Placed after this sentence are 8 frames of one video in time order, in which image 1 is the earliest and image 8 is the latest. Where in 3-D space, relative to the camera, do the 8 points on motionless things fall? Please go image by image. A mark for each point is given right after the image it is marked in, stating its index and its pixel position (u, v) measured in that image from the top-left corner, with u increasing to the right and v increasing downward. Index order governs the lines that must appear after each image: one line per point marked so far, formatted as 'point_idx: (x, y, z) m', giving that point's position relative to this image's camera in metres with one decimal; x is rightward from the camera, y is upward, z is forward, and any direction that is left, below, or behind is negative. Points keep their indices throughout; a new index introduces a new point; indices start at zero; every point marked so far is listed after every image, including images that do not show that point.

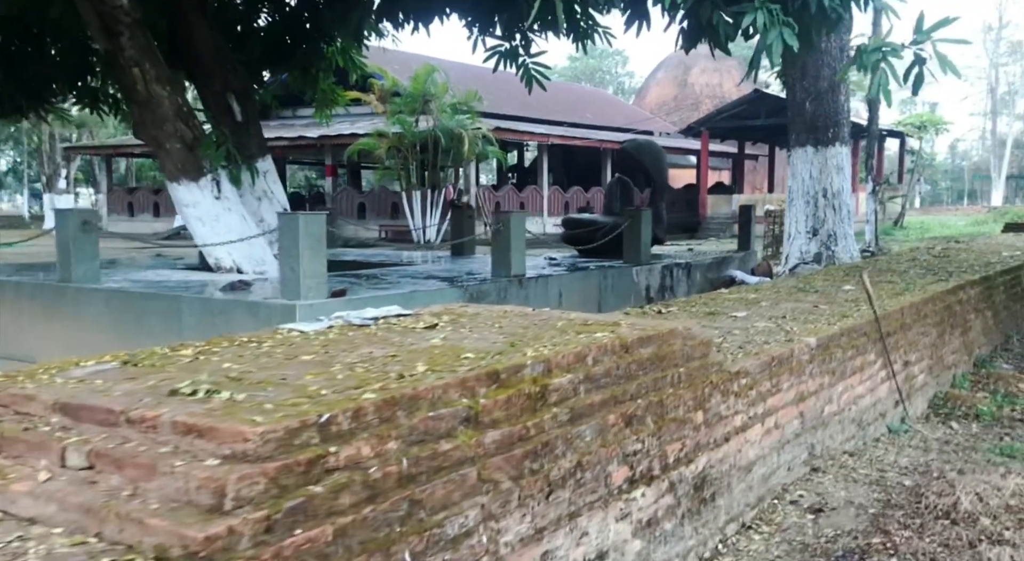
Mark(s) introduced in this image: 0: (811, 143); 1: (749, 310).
0: (+3.7, +1.7, +11.4) m
1: (+1.4, -0.2, +5.3) m
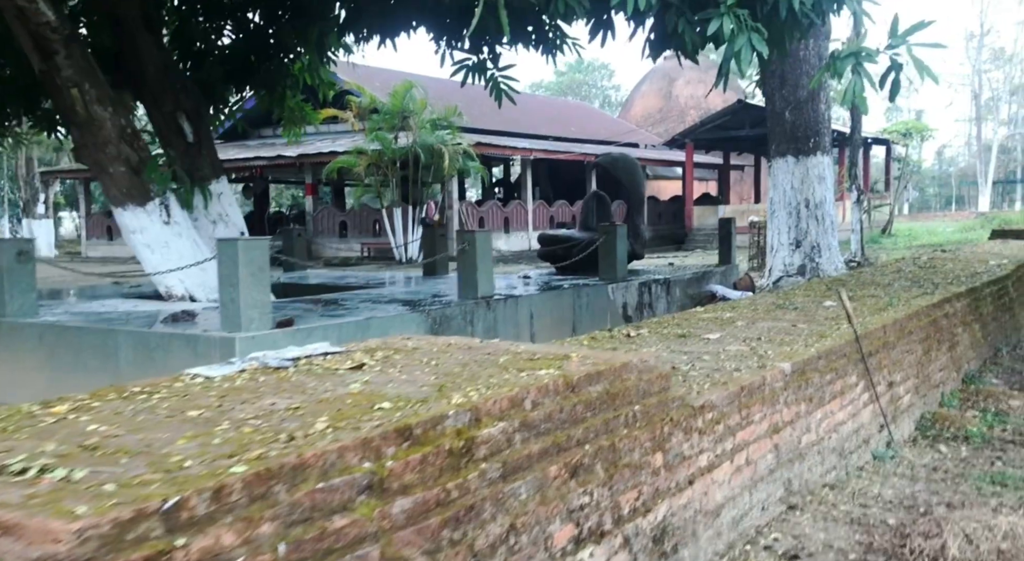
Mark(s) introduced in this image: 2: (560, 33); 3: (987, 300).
0: (+3.4, +1.6, +11.1) m
1: (+1.2, -0.3, +5.1) m
2: (+0.4, +2.2, +7.9) m
3: (+4.2, -0.2, +8.0) m
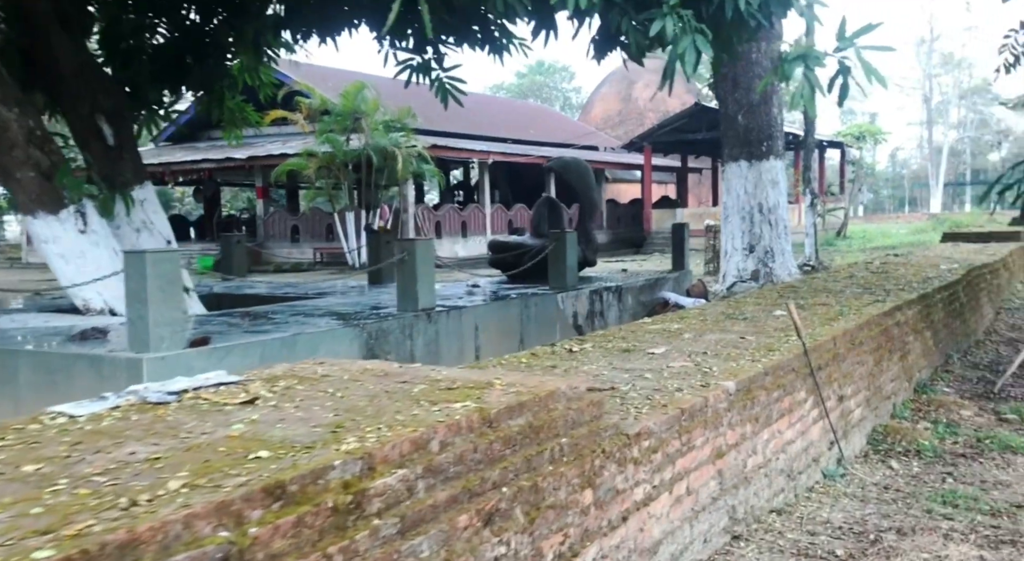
0: (+2.8, +1.5, +11.0) m
1: (+0.9, -0.3, +4.9) m
2: (-0.1, +2.1, +7.7) m
3: (+3.7, -0.2, +8.0) m
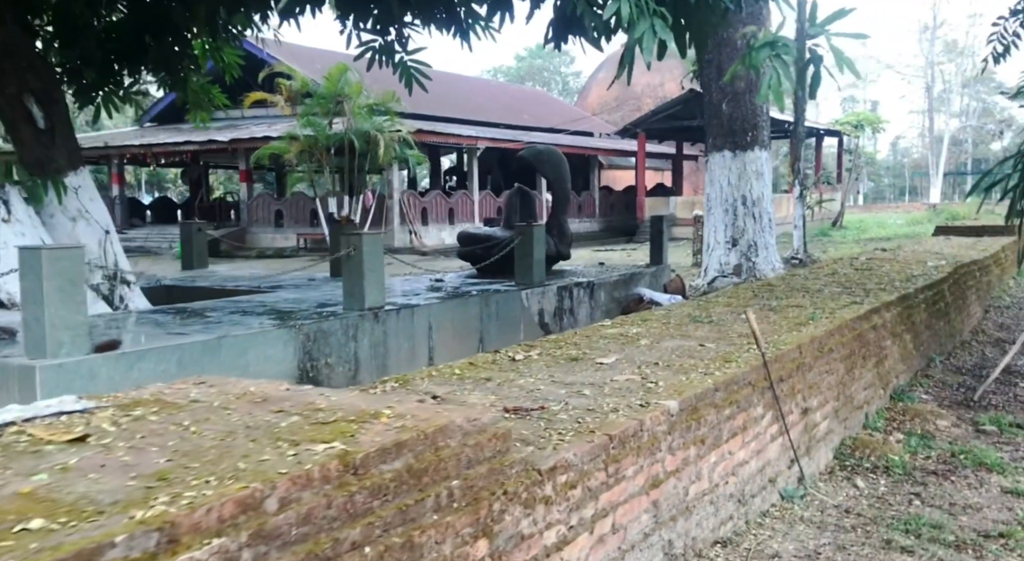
0: (+2.5, +1.6, +10.7) m
1: (+0.6, -0.4, +4.6) m
2: (-0.3, +2.1, +7.3) m
3: (+3.4, -0.2, +7.7) m
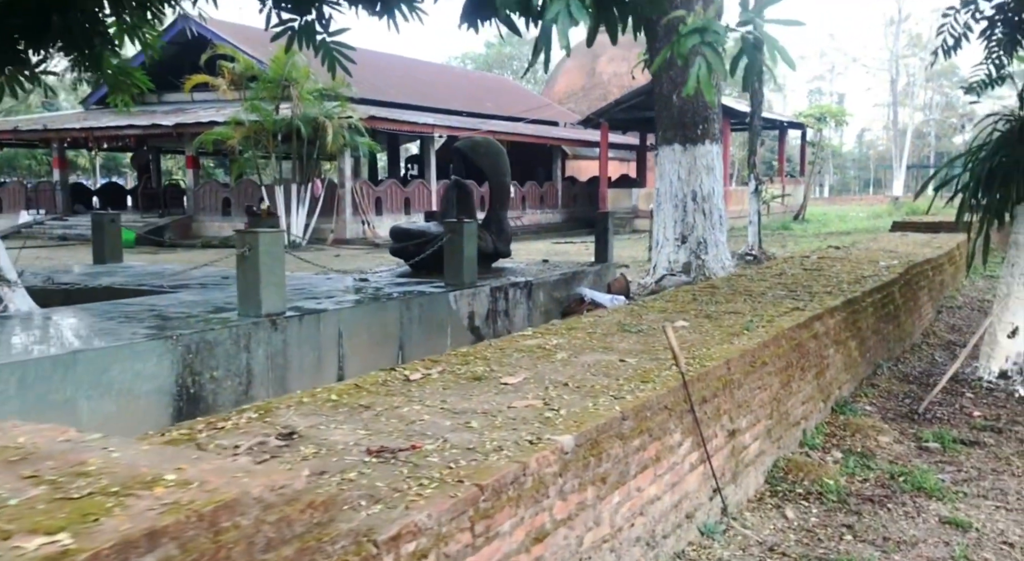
0: (+1.9, +1.6, +10.3) m
1: (+0.1, -0.4, +4.1) m
2: (-0.9, +2.1, +6.8) m
3: (+2.9, -0.3, +7.3) m
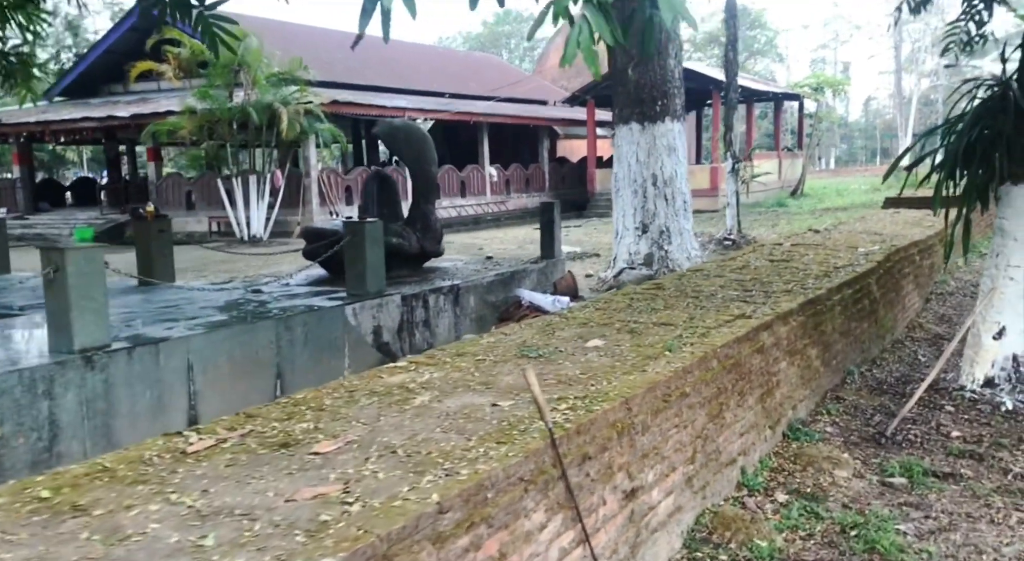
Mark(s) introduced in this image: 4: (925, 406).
0: (+1.2, +1.7, +9.4) m
1: (-0.5, -0.5, +3.2) m
2: (-1.5, +2.0, +5.9) m
3: (+2.3, -0.2, +6.4) m
4: (+2.6, -0.8, +5.8) m
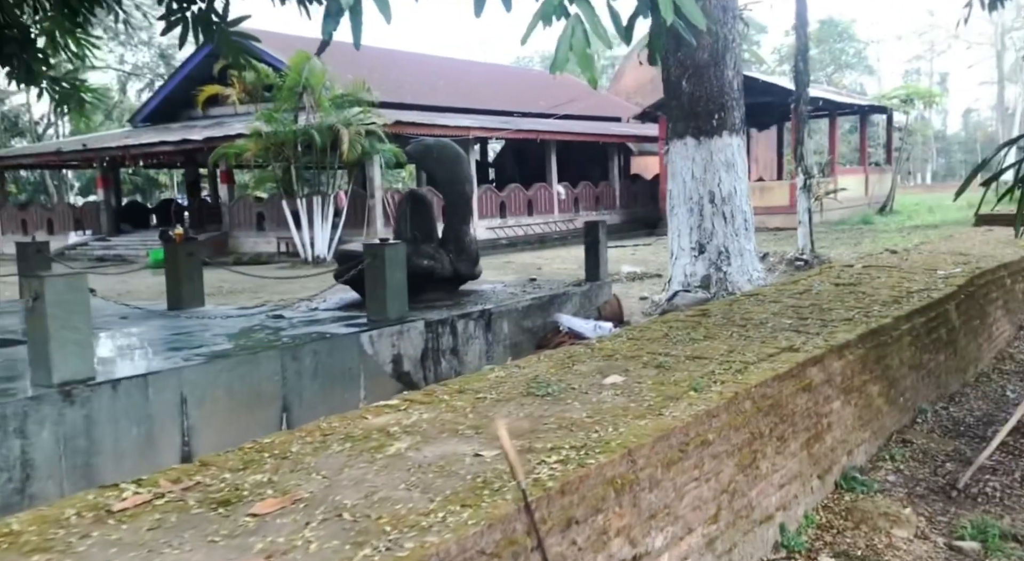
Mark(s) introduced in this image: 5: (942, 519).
0: (+1.7, +1.4, +8.9) m
1: (-0.6, -0.6, +2.9) m
2: (-1.4, +1.9, +5.6) m
3: (+2.5, -0.4, +5.8) m
4: (+2.8, -1.0, +5.2) m
5: (+2.0, -1.1, +4.3) m
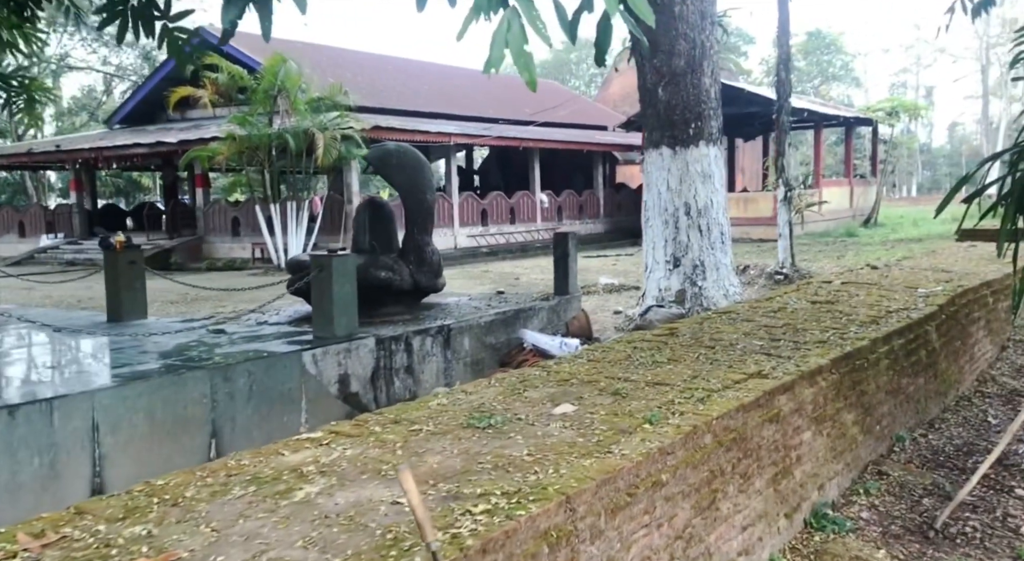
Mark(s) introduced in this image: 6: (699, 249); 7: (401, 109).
0: (+1.4, +1.3, +8.5) m
1: (-0.8, -0.7, +2.5) m
2: (-1.6, +1.8, +5.3) m
3: (+2.2, -0.5, +5.5) m
4: (+2.5, -1.1, +4.8) m
5: (+1.8, -1.2, +4.0) m
6: (+1.7, +0.3, +8.4) m
7: (-2.5, +3.7, +19.9) m
